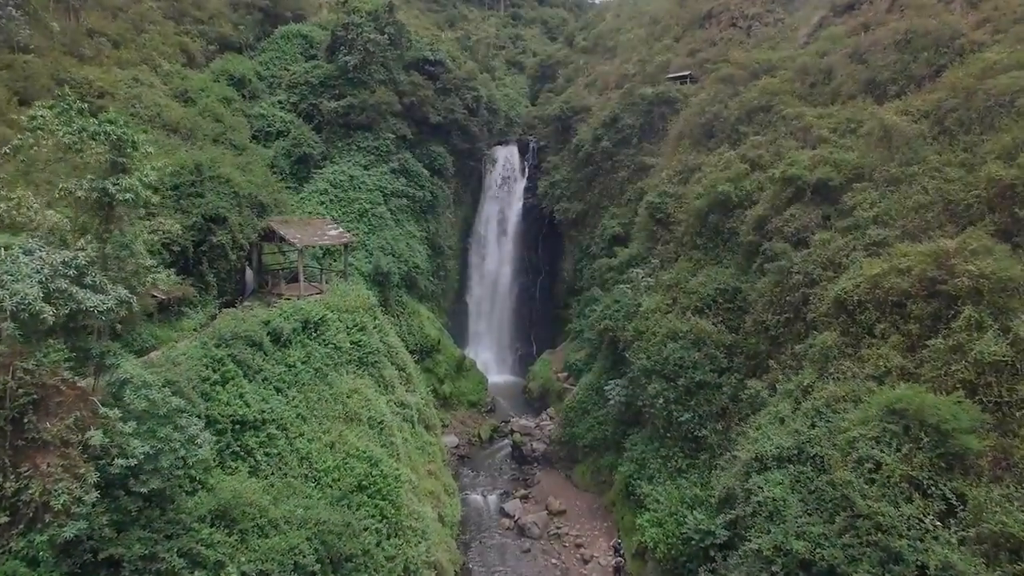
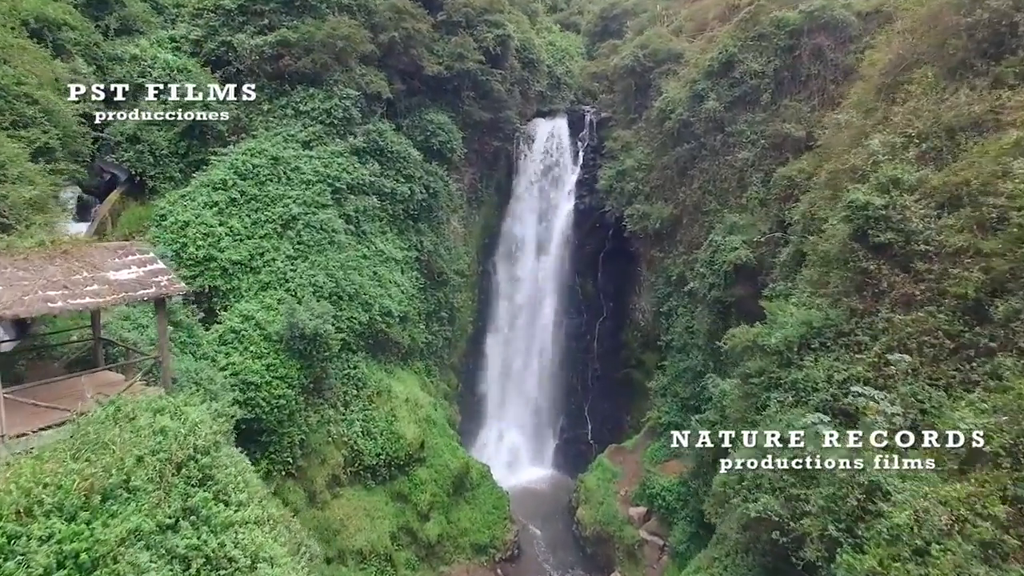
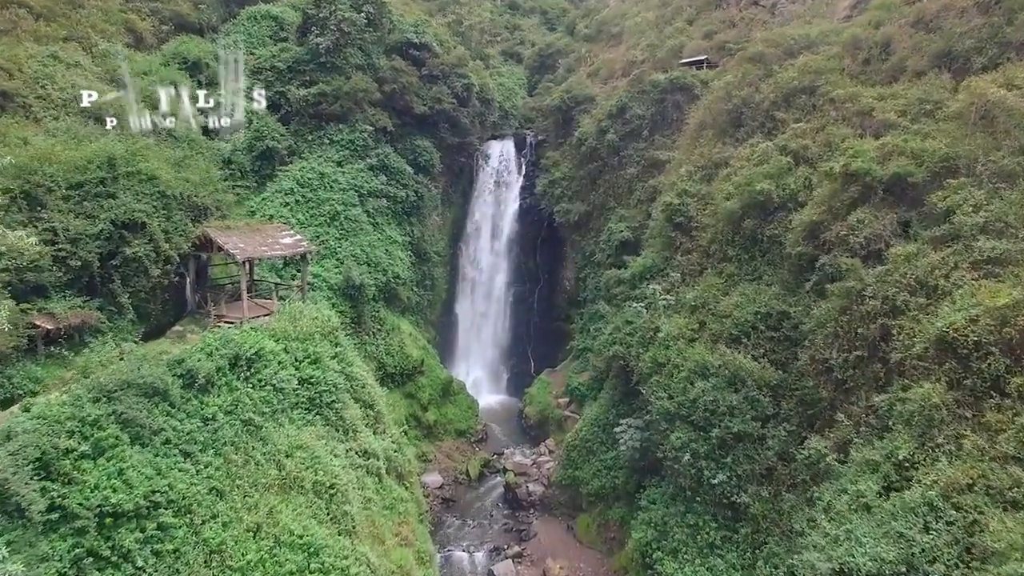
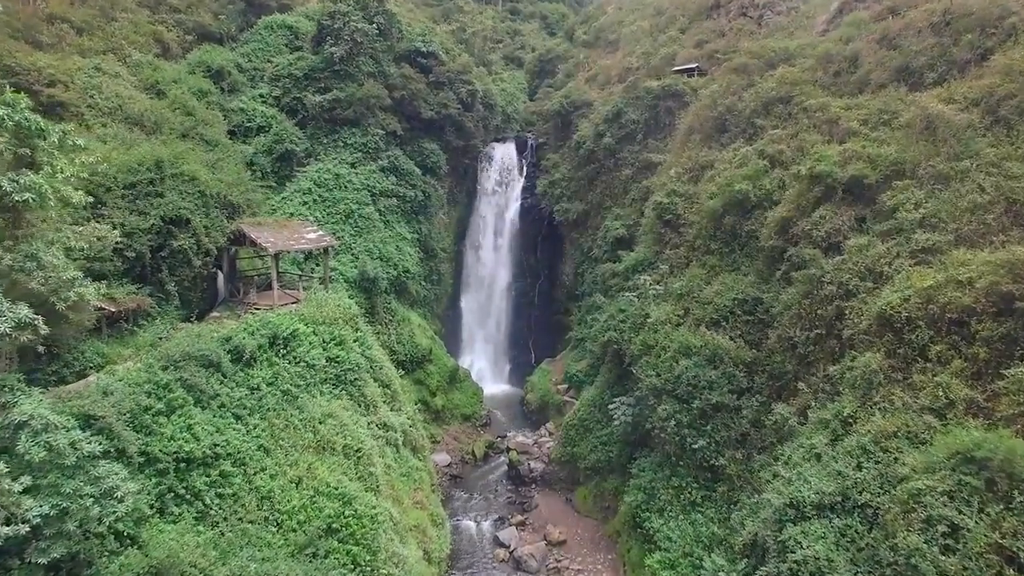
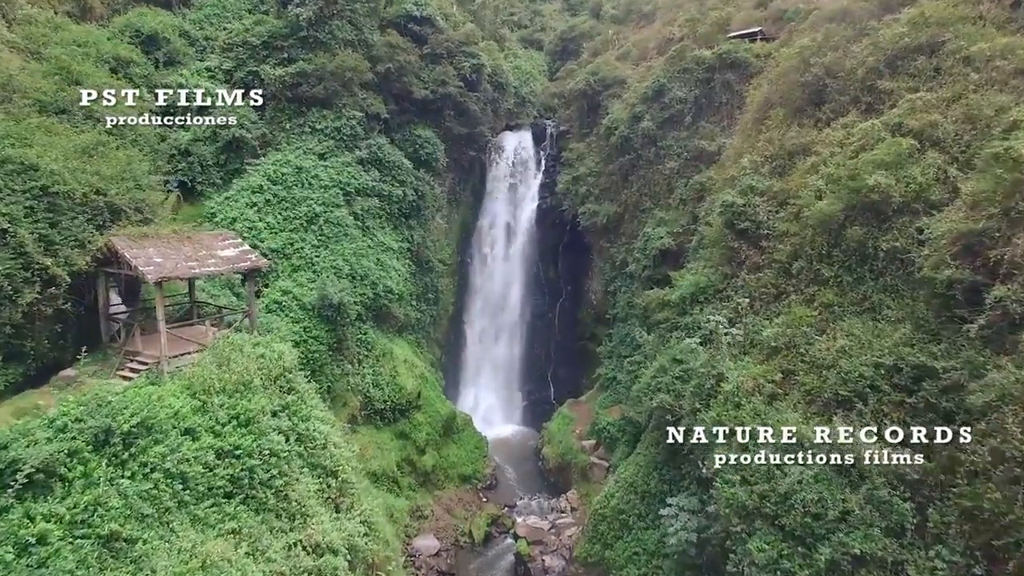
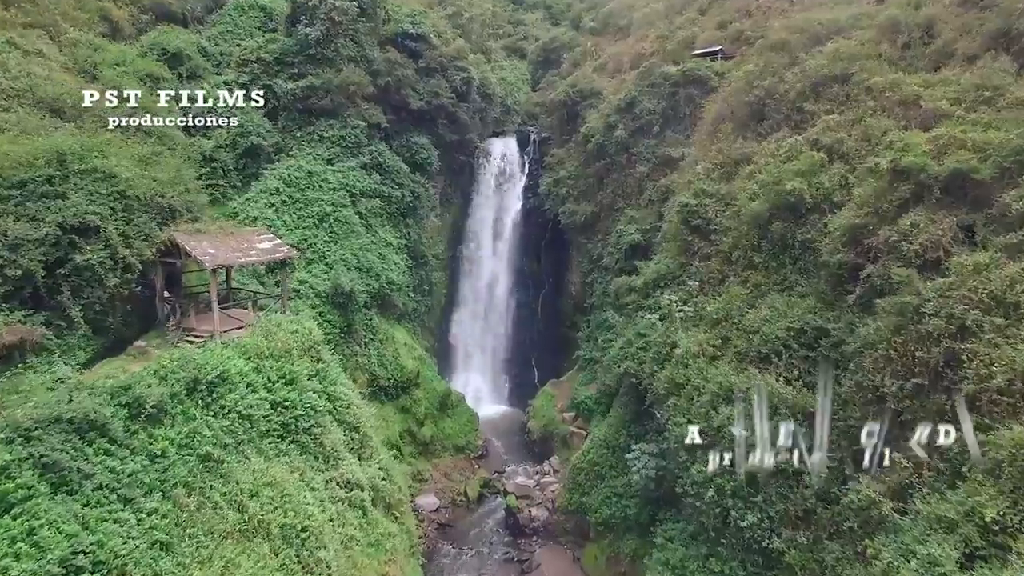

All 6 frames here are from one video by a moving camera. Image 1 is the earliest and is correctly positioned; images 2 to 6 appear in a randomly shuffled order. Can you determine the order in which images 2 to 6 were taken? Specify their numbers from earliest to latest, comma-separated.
4, 3, 6, 5, 2
